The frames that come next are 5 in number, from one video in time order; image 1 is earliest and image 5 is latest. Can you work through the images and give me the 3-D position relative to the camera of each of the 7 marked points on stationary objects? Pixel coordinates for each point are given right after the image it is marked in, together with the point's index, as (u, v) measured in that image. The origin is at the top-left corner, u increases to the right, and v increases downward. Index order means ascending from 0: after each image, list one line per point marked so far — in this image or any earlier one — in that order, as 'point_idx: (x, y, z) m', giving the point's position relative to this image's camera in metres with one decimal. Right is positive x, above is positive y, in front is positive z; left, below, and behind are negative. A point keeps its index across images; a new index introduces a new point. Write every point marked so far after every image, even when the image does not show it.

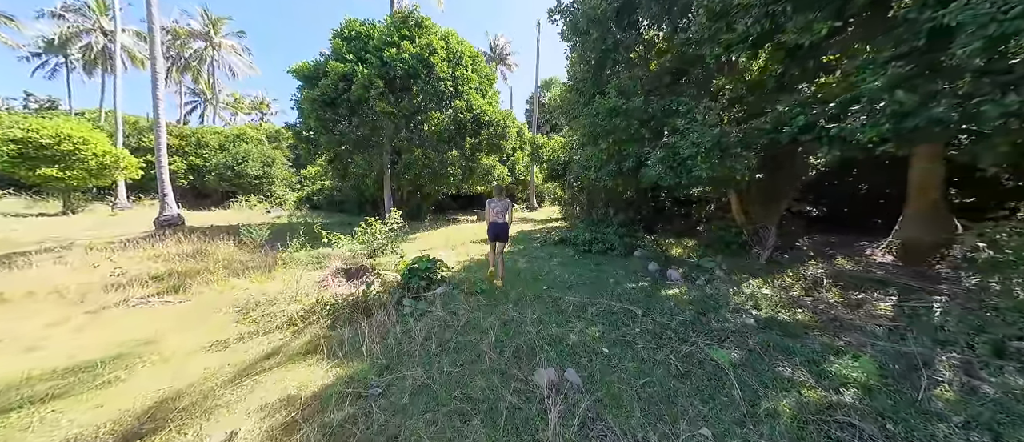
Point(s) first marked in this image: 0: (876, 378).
0: (+2.5, -1.1, +2.0) m
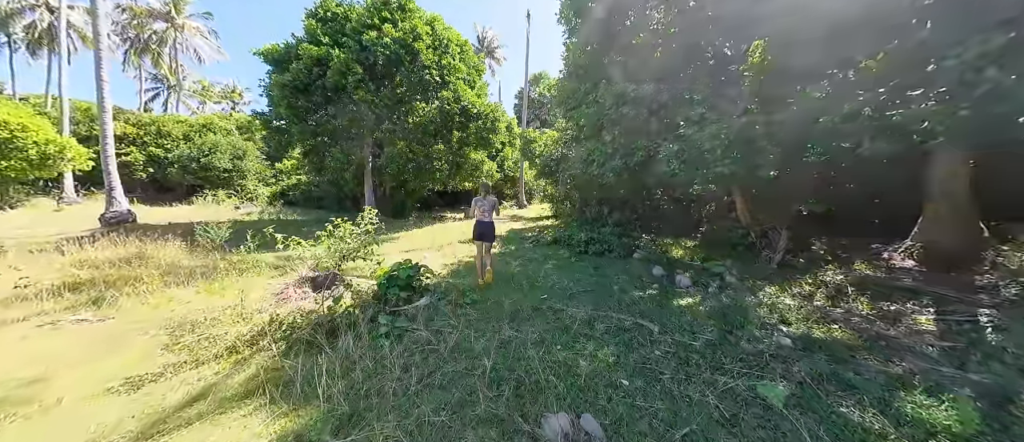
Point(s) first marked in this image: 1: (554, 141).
0: (+2.5, -1.1, +1.6) m
1: (+1.6, +3.0, +11.4) m
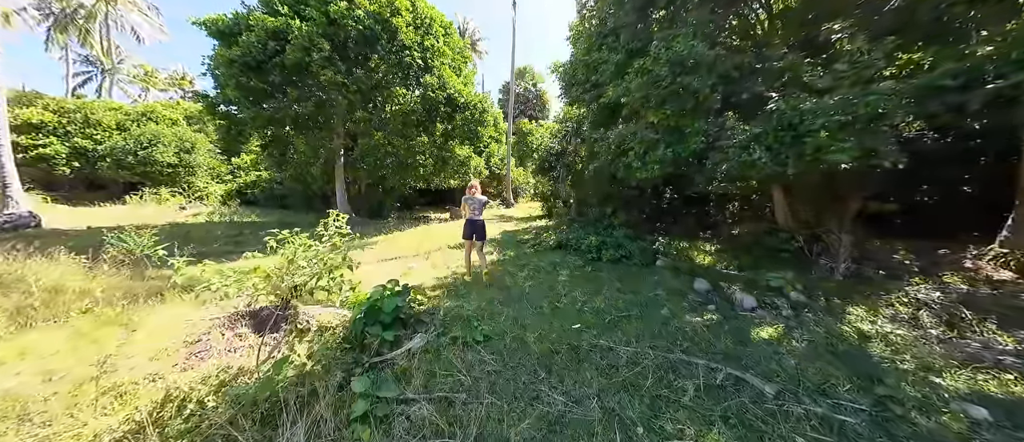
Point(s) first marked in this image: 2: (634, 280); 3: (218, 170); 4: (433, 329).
0: (+2.9, -1.2, +0.8) m
1: (+1.3, +3.0, +10.5) m
2: (+1.8, -0.9, +4.5) m
3: (-15.7, +2.7, +16.1) m
4: (-0.7, -1.0, +2.8) m
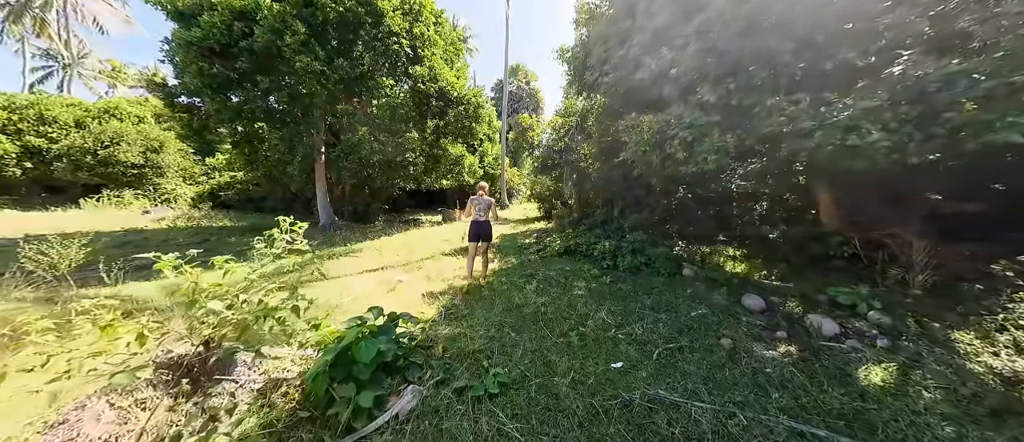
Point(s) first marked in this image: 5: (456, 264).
0: (+3.1, -1.2, +0.2) m
1: (+1.2, +2.9, +9.8) m
2: (+1.9, -0.9, +3.8) m
3: (-16.0, +2.5, +14.8) m
4: (-0.6, -1.1, +2.1) m
5: (-1.0, -0.8, +5.5) m
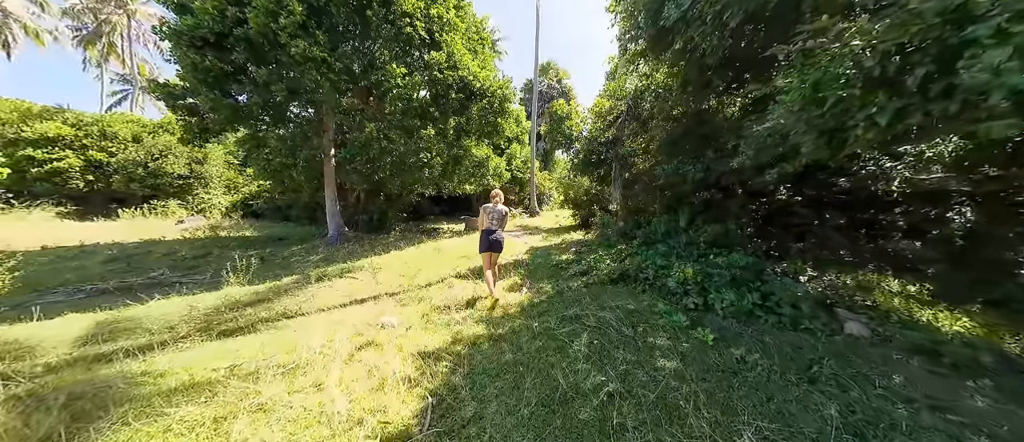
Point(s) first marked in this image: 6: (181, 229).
0: (+3.0, -1.3, -1.8) m
1: (+2.1, +2.6, +8.1) m
2: (+2.2, -1.1, +1.9) m
3: (-14.5, +2.0, +14.9) m
4: (-0.4, -1.2, +0.5) m
5: (-0.6, -1.0, +3.9) m
6: (-12.6, -0.3, +11.1) m
